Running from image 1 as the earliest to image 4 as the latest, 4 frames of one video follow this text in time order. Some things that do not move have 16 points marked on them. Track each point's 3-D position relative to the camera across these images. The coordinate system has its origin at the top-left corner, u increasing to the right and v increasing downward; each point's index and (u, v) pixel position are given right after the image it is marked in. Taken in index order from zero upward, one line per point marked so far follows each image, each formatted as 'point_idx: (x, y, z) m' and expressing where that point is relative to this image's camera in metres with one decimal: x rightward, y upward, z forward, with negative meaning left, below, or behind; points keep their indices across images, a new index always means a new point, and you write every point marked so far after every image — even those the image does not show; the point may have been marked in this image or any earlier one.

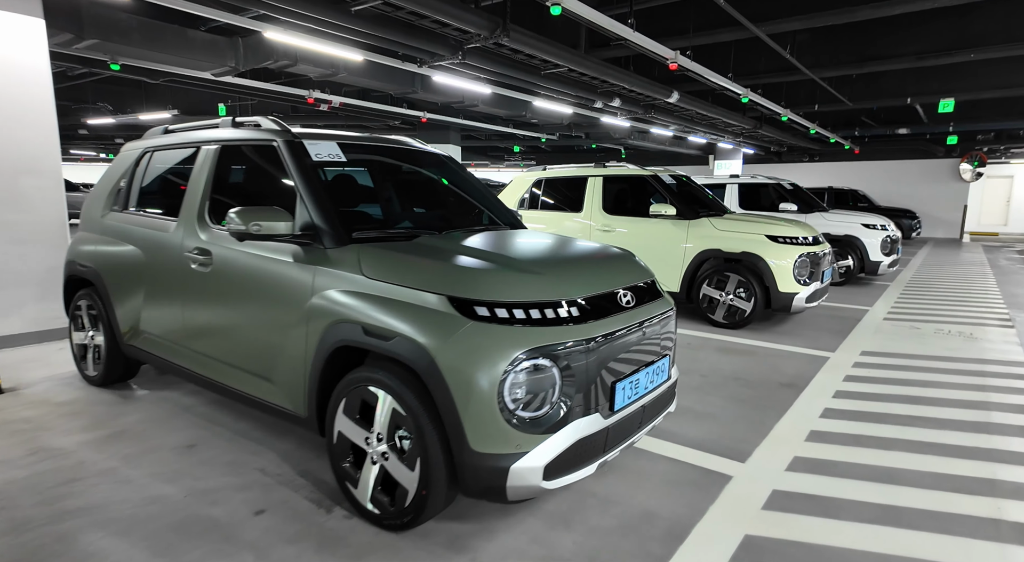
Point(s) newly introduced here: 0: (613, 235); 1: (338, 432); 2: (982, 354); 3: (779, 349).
0: (+1.2, +0.5, +6.4) m
1: (-0.7, -0.6, +2.3) m
2: (+4.3, -0.7, +5.0) m
3: (+2.4, -0.6, +5.1) m
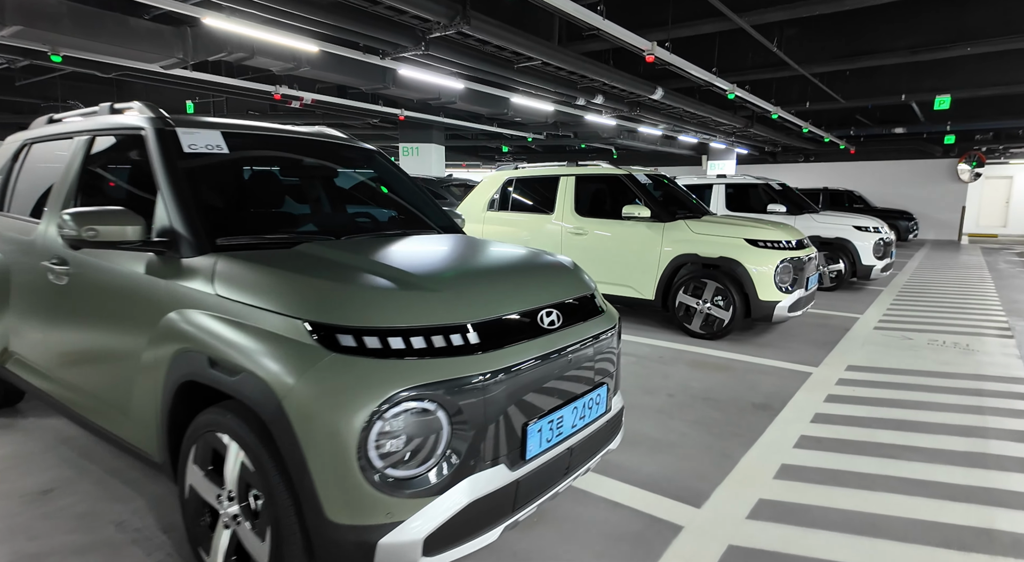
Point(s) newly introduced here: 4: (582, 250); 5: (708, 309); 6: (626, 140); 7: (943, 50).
0: (+0.8, +0.5, +6.0) m
1: (-1.1, -0.7, +1.8) m
2: (+3.9, -0.7, +4.6) m
3: (+2.0, -0.7, +4.6) m
4: (+0.8, +0.3, +6.0) m
5: (+1.9, -0.3, +5.4) m
6: (+3.1, +3.8, +15.1) m
7: (+6.1, +3.3, +7.9) m
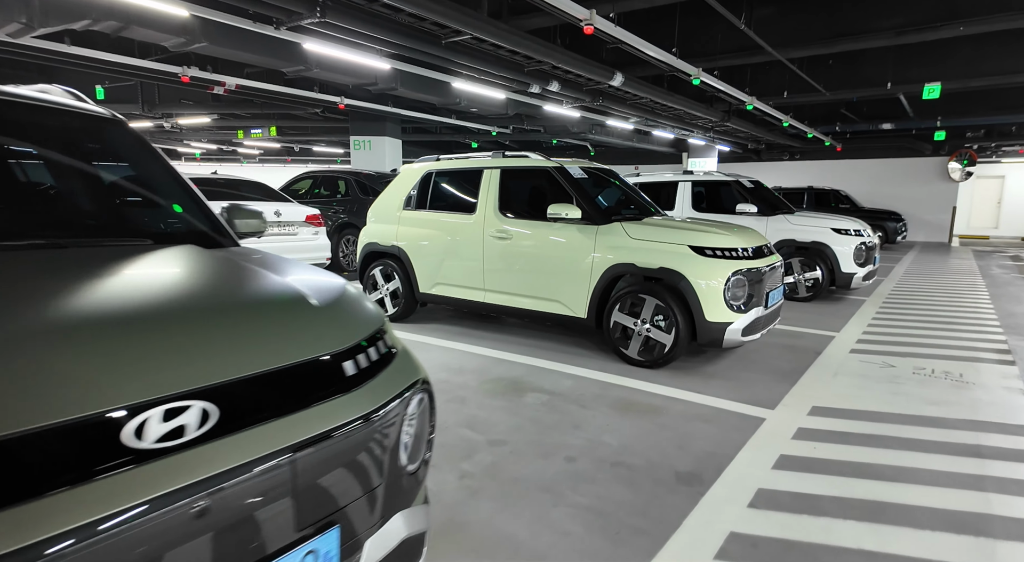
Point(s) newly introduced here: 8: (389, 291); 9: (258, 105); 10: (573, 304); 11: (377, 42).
0: (0.0, +0.3, +5.0) m
1: (-1.8, -0.8, +0.8) m
2: (+3.1, -0.9, +3.7) m
3: (+1.2, -0.8, +3.7) m
4: (-0.1, +0.2, +5.1) m
5: (+1.1, -0.4, +4.4) m
6: (+2.2, +3.7, +14.1) m
7: (+5.3, +3.1, +7.0) m
8: (-1.3, -0.1, +5.8) m
9: (-5.4, +3.8, +11.9) m
10: (+0.5, -0.2, +4.8) m
11: (-1.5, +2.7, +6.3) m
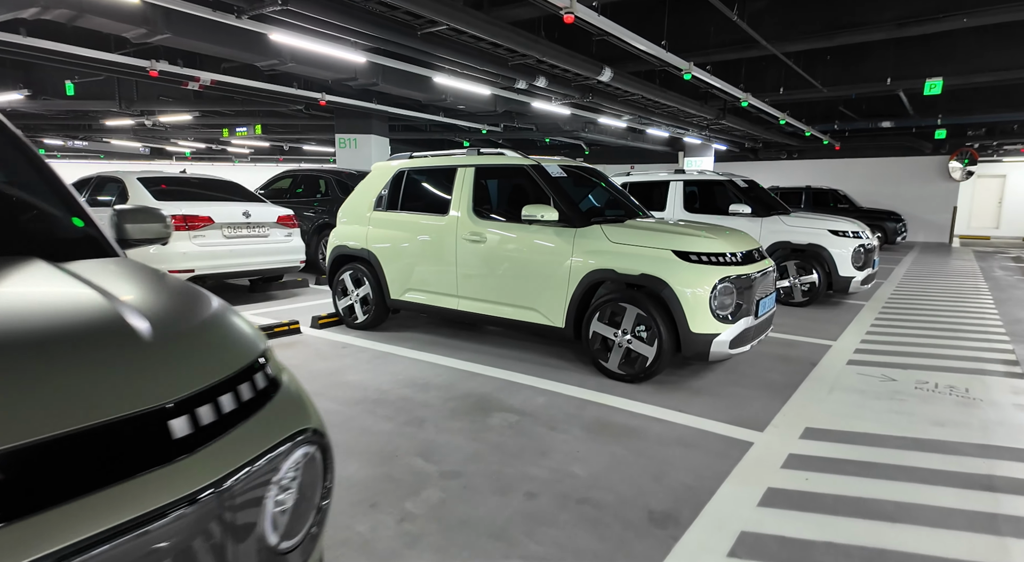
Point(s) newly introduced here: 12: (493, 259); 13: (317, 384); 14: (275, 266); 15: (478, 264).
0: (-0.2, +0.3, +4.7) m
1: (-2.1, -0.9, +0.5) m
2: (+2.9, -0.9, +3.4) m
3: (+1.0, -0.9, +3.4) m
4: (-0.3, +0.2, +4.7) m
5: (+0.9, -0.4, +4.1) m
6: (+1.9, +3.7, +13.8) m
7: (+5.1, +3.1, +6.7) m
8: (-1.5, -0.2, +5.4) m
9: (-5.6, +3.7, +11.5) m
10: (+0.3, -0.3, +4.4) m
11: (-1.8, +2.6, +6.0) m
12: (-0.2, +0.2, +4.7) m
13: (-1.4, -0.7, +3.9) m
14: (-2.9, +0.2, +6.9) m
15: (-0.3, +0.1, +4.7) m
